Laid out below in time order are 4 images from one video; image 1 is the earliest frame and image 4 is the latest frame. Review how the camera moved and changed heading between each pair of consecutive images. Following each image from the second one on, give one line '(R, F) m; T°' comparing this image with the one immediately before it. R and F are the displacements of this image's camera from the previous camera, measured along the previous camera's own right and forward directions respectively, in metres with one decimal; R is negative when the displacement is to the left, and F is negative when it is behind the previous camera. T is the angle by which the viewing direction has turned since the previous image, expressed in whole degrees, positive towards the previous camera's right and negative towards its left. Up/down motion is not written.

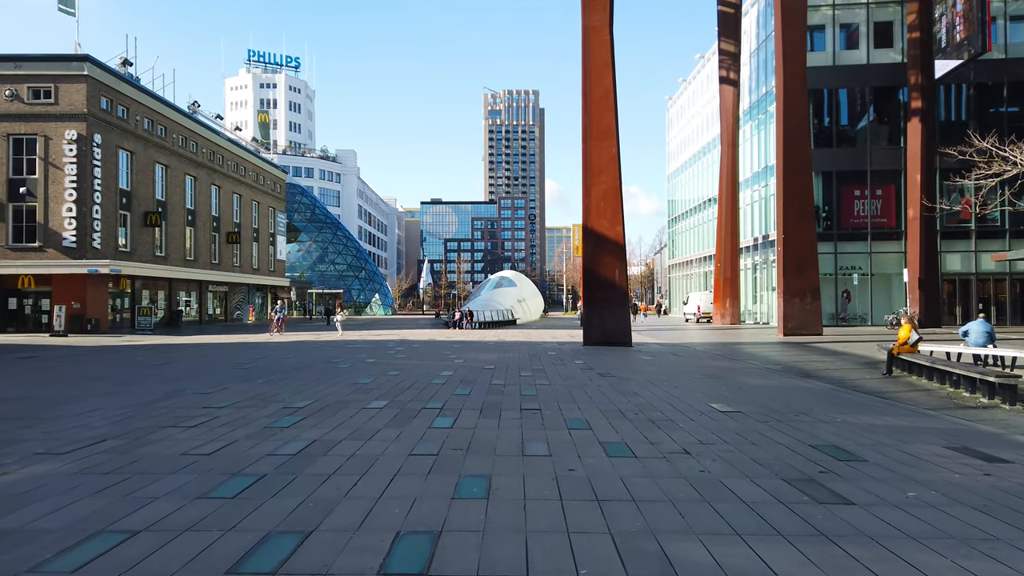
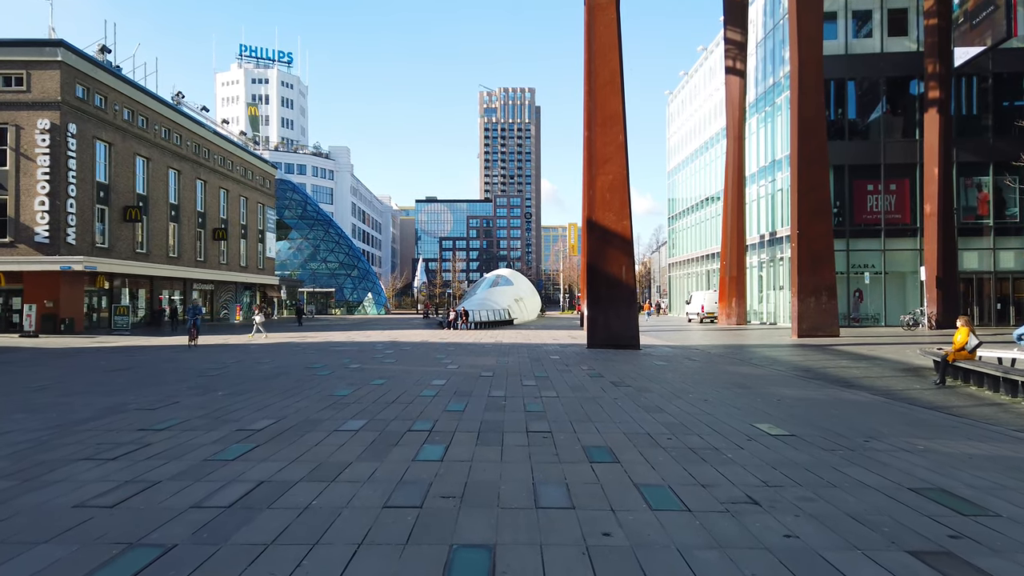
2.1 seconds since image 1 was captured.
(-0.1, +1.5) m; 0°
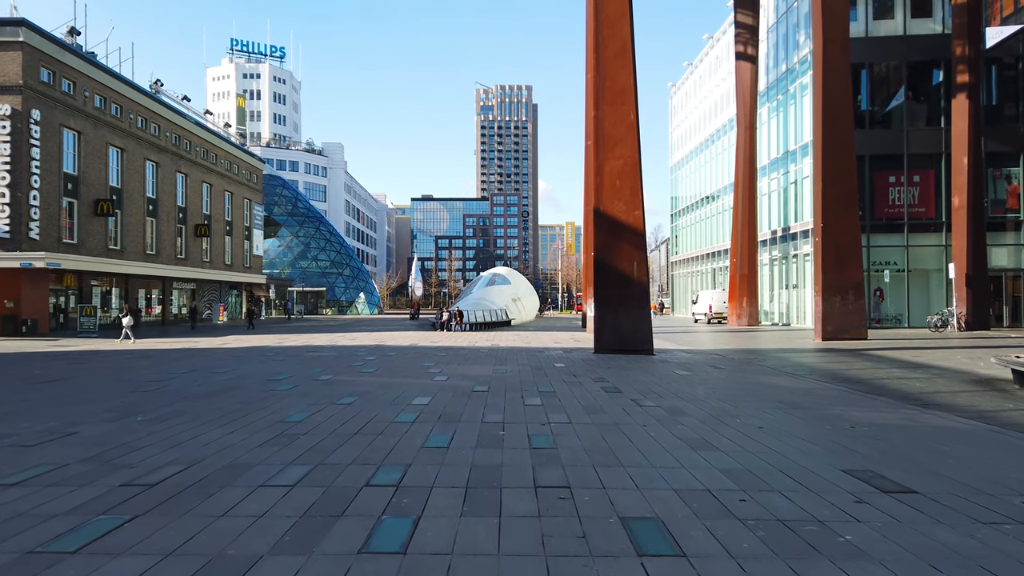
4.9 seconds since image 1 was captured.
(0.0, +2.0) m; 0°
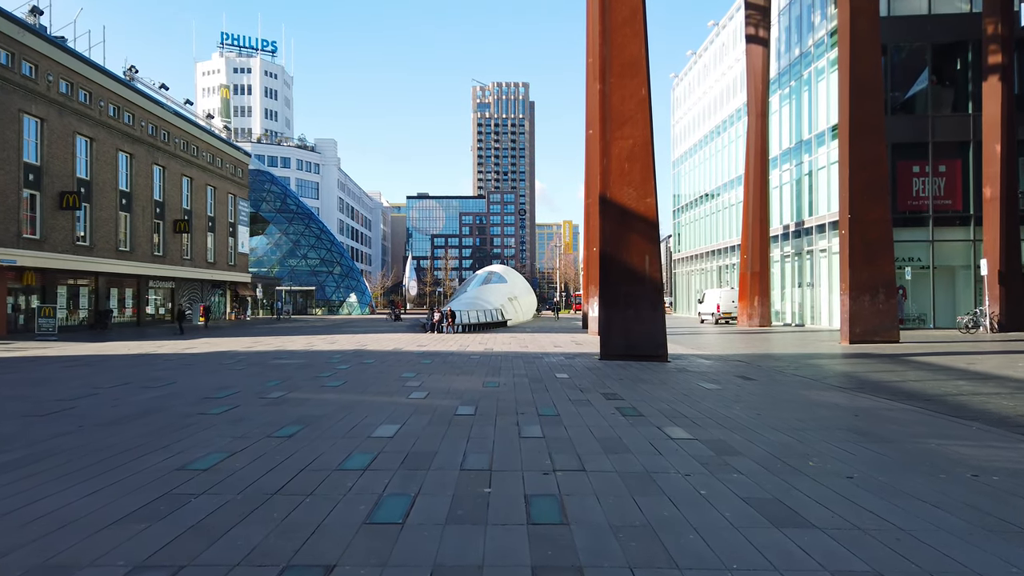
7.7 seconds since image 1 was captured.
(0.0, +2.0) m; 0°
